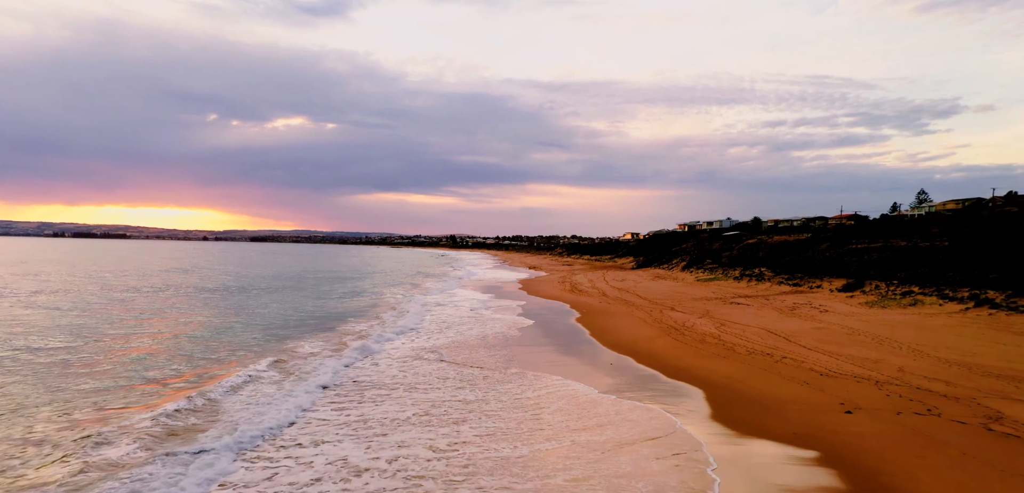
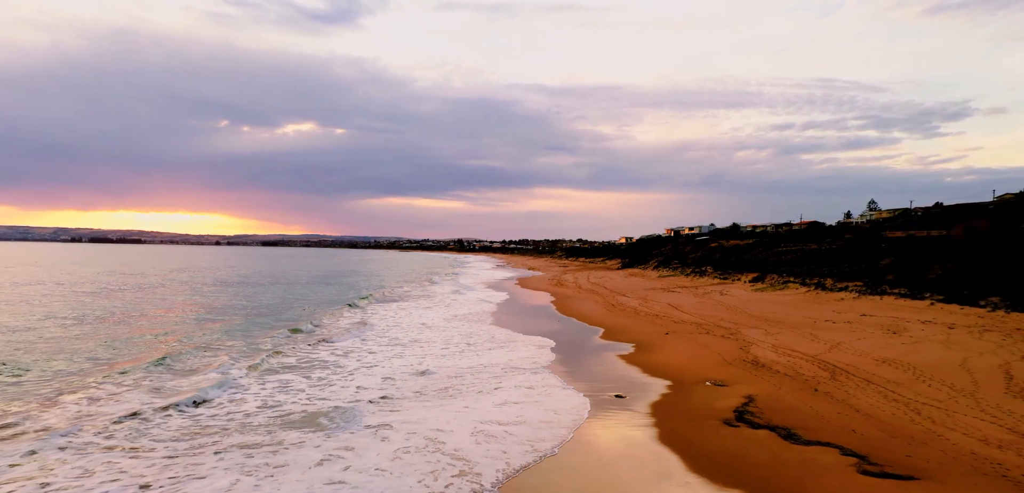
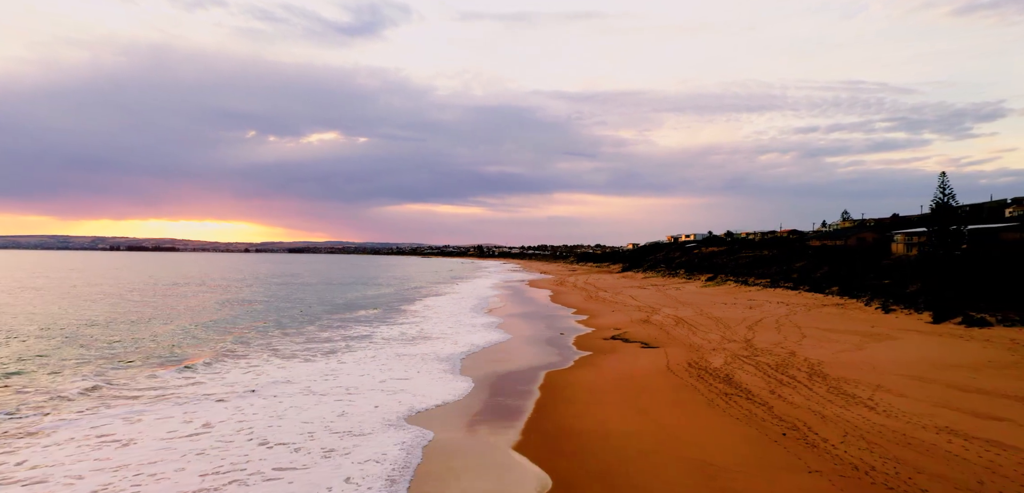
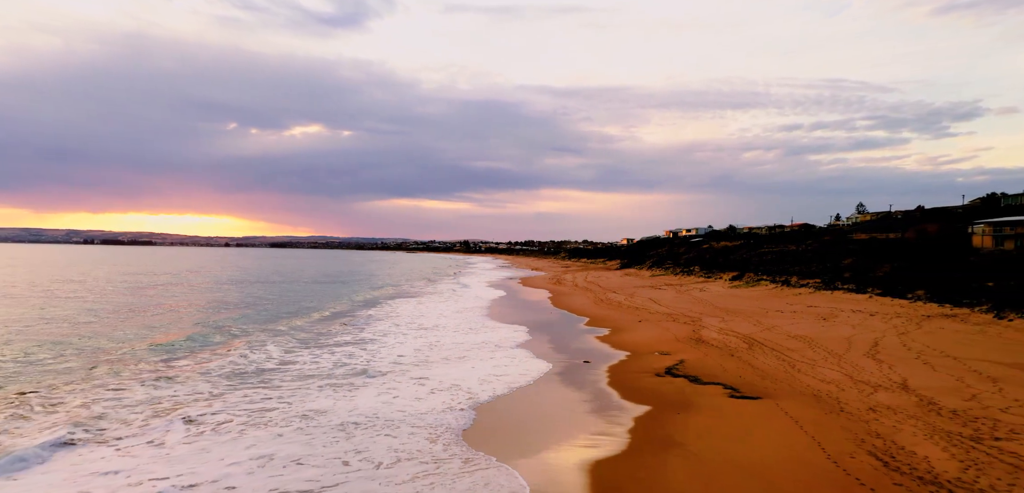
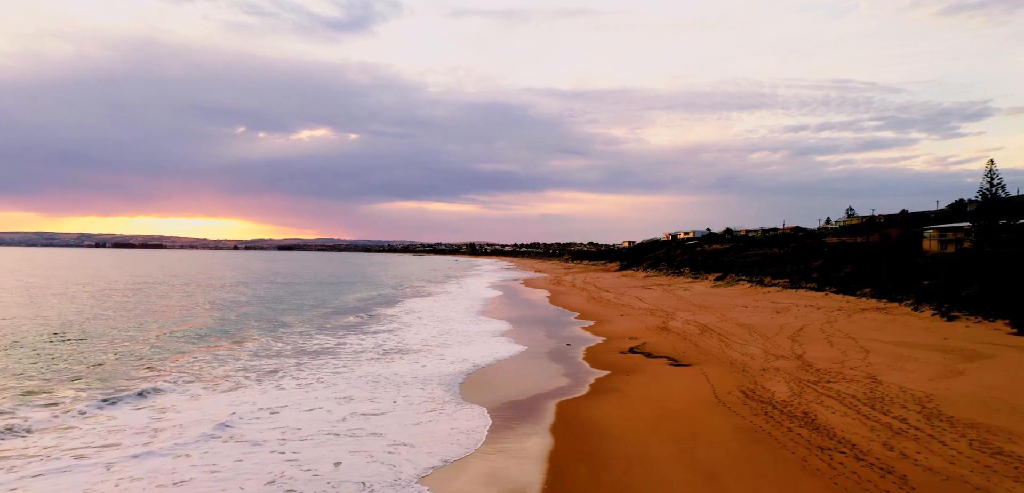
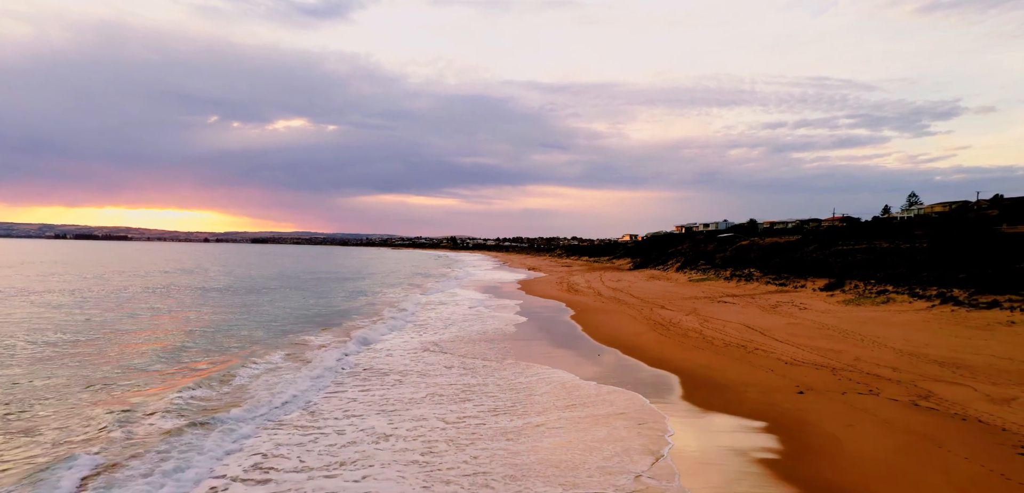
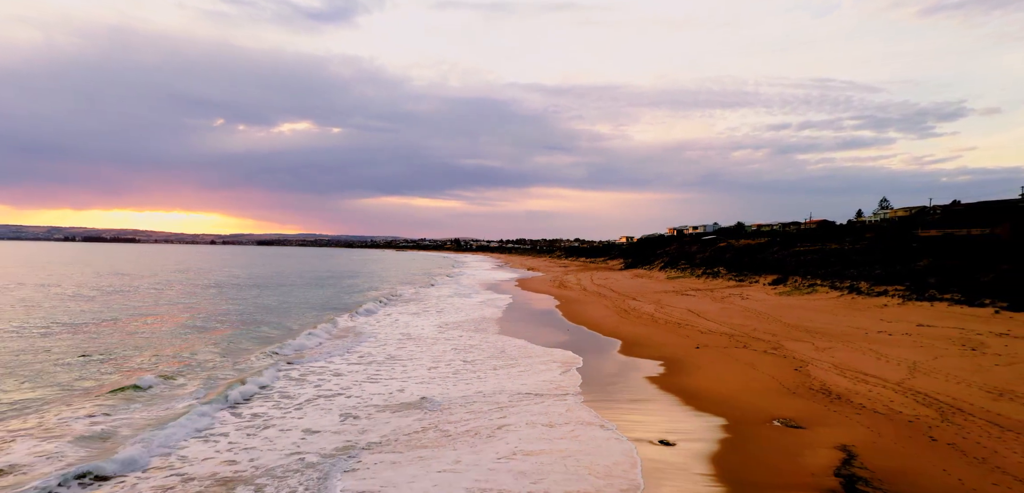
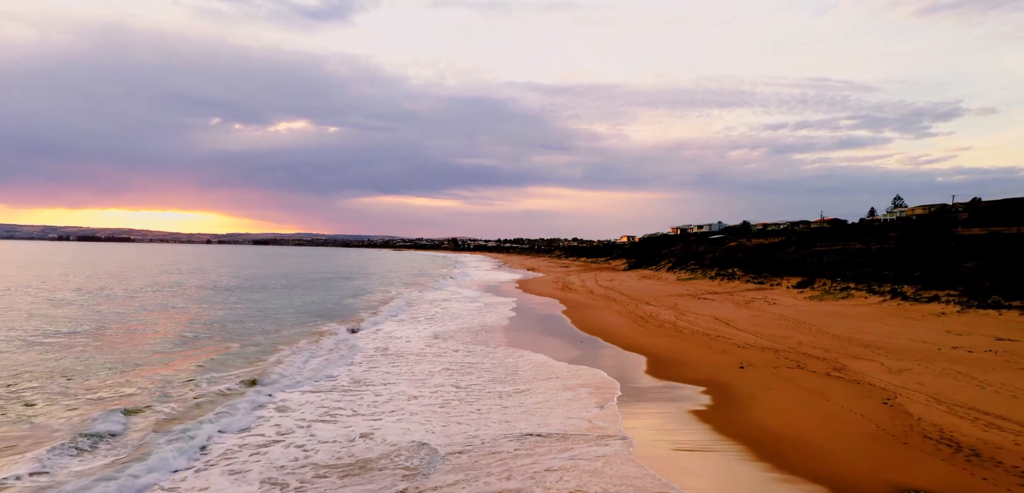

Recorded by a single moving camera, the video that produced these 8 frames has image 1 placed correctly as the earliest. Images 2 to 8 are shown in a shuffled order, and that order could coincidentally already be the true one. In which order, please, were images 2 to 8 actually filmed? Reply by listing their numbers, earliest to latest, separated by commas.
6, 8, 7, 2, 4, 5, 3
